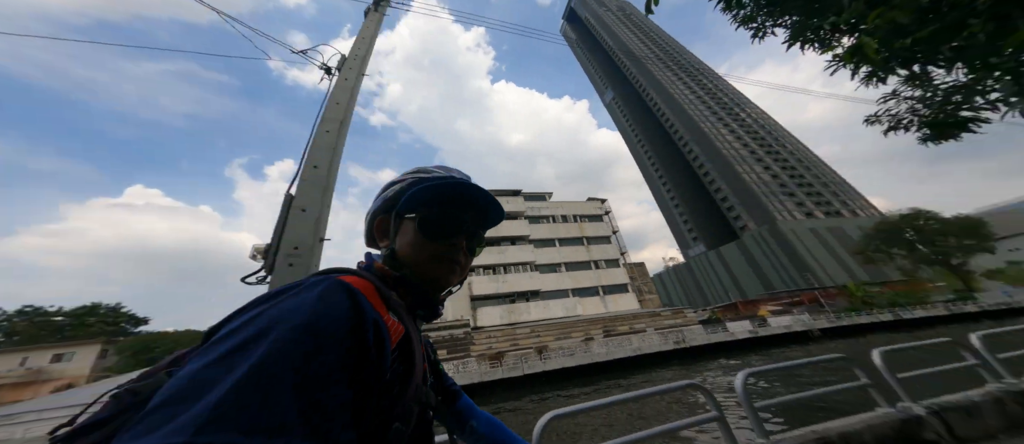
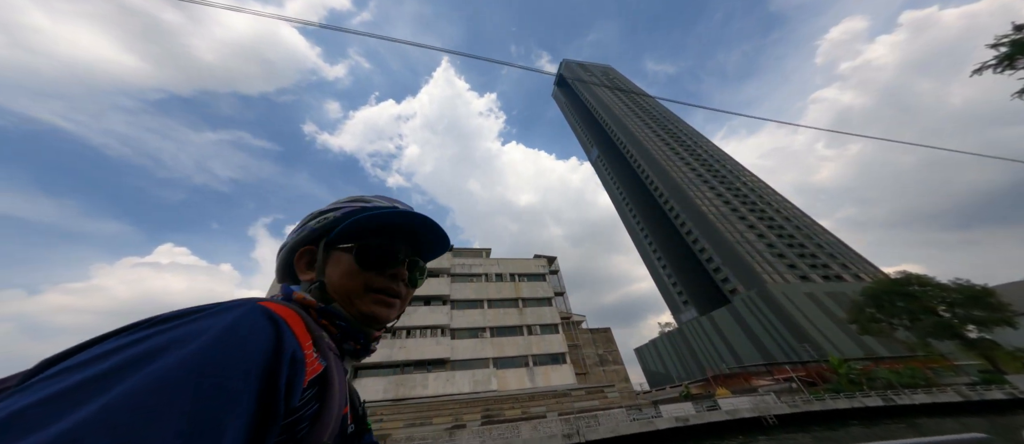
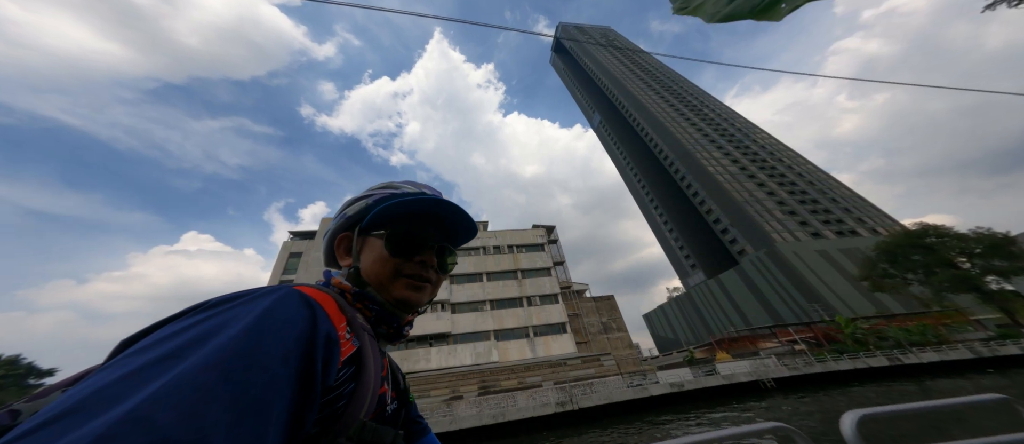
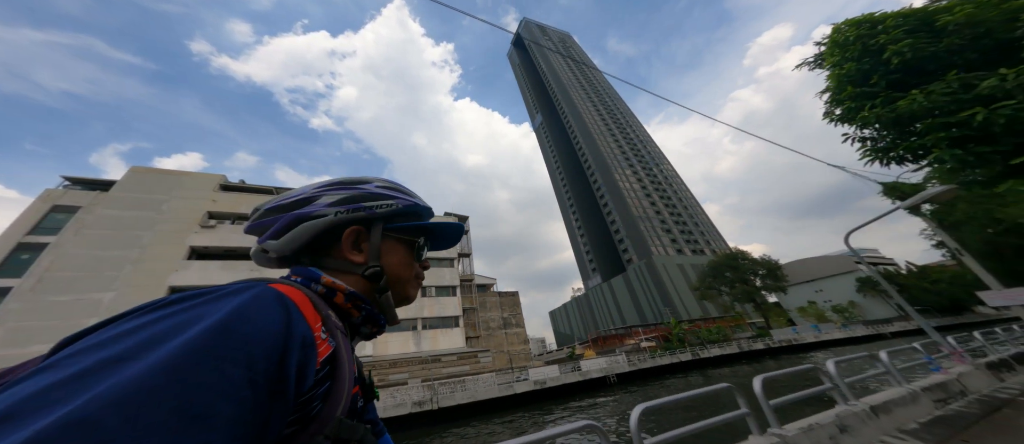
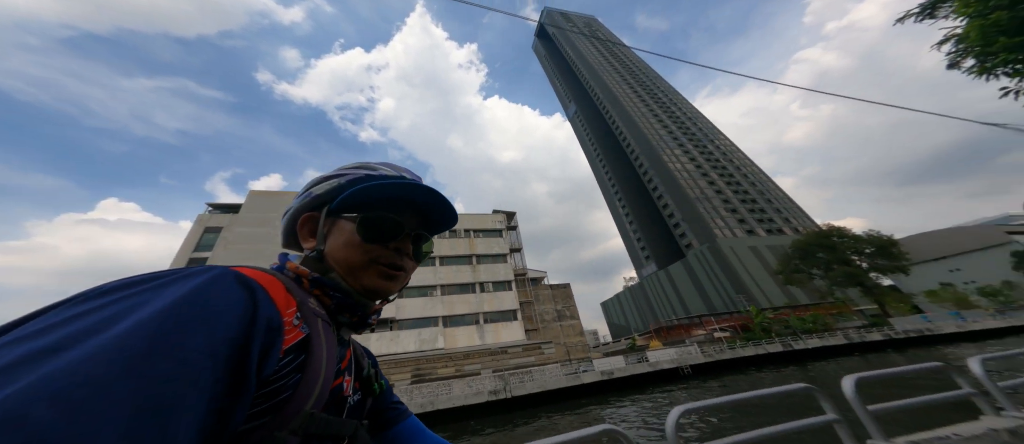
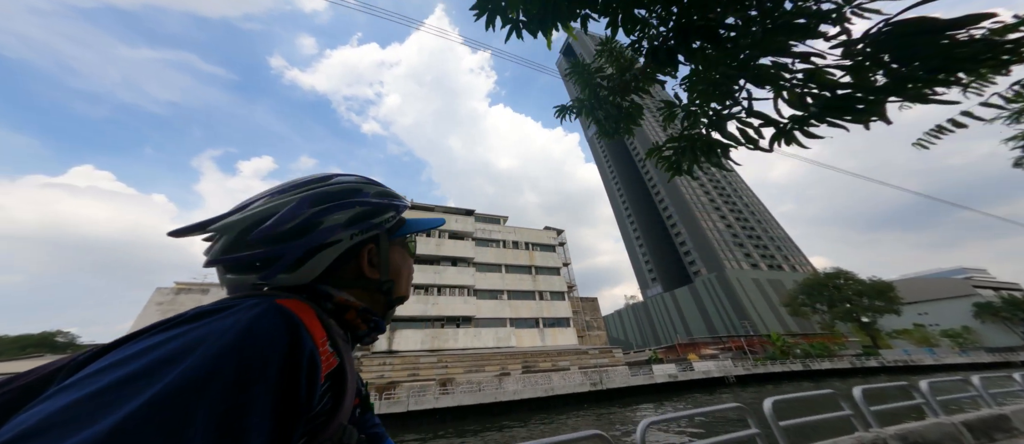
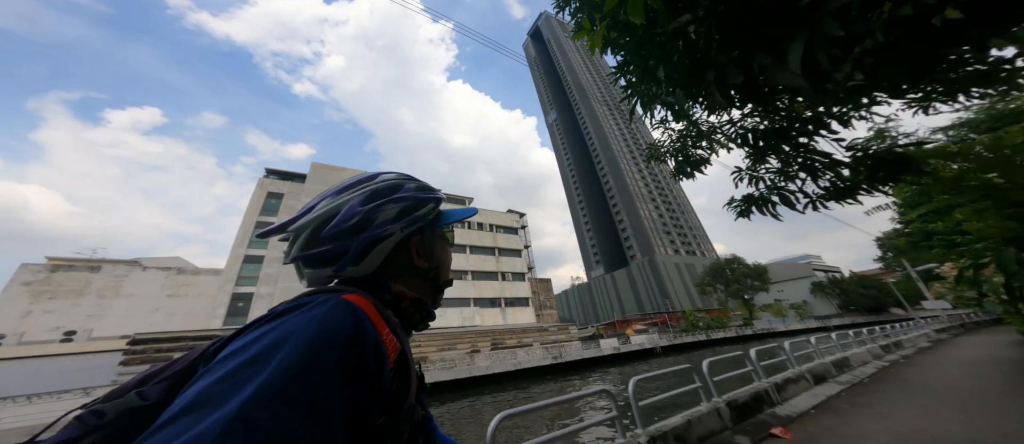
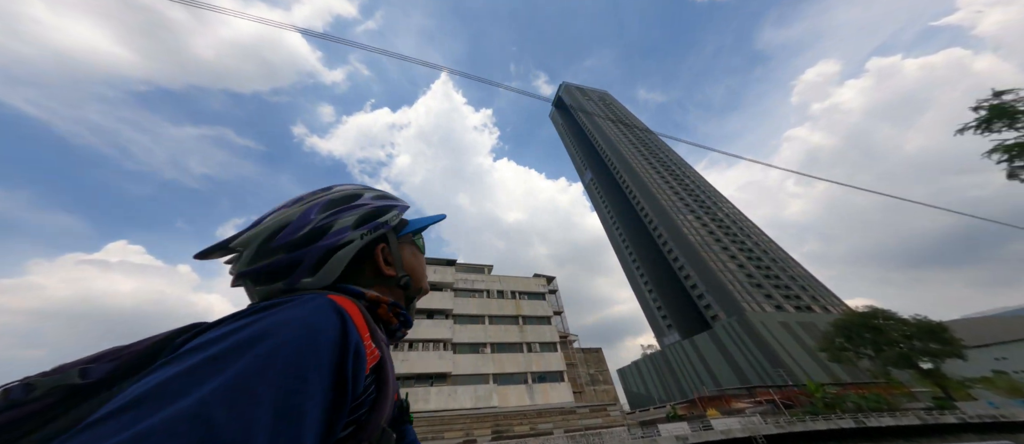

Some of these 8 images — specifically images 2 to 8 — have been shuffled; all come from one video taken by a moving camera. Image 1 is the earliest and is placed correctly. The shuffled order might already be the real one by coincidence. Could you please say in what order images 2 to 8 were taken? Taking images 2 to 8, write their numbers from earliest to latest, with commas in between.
7, 6, 8, 2, 3, 5, 4
